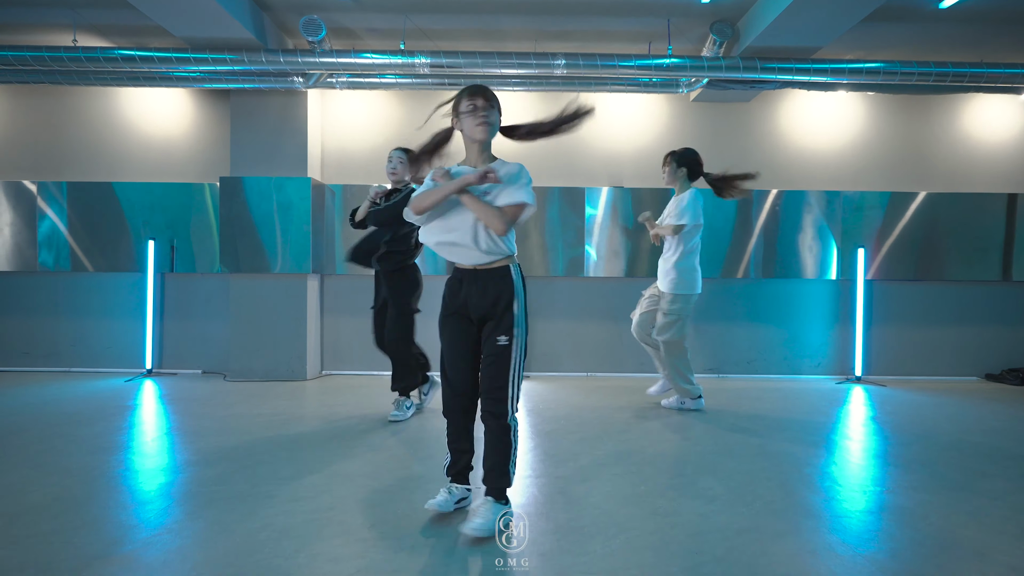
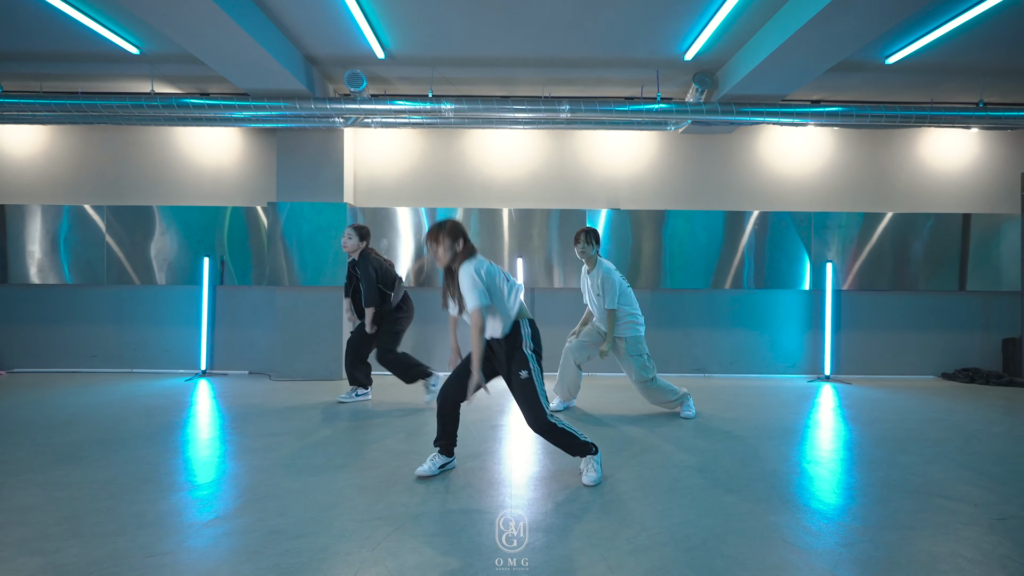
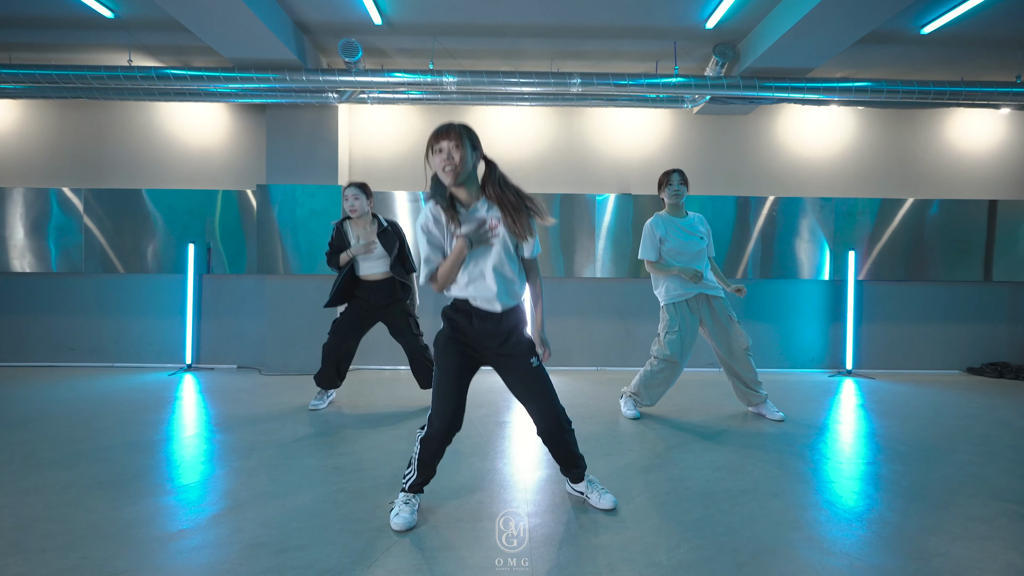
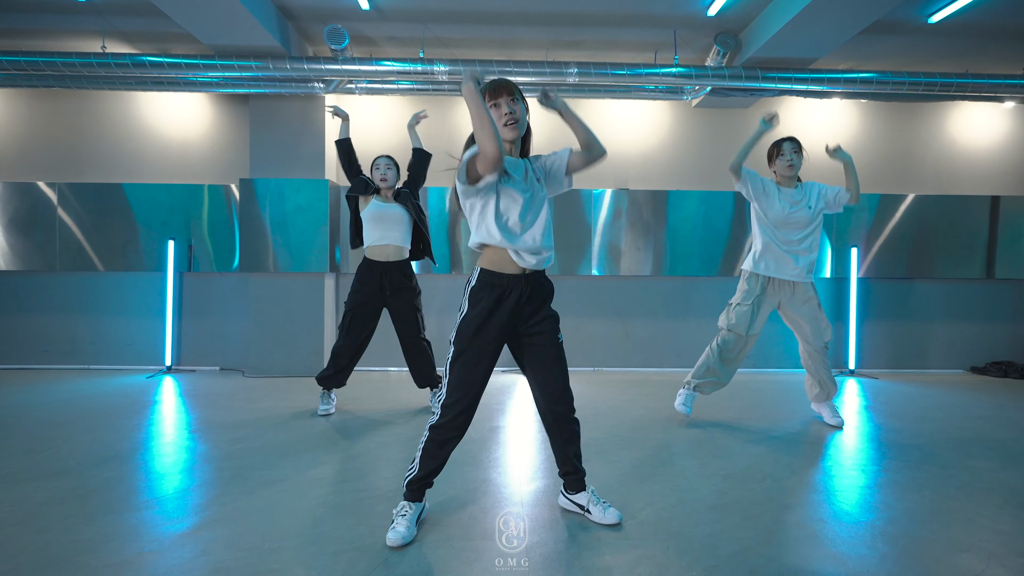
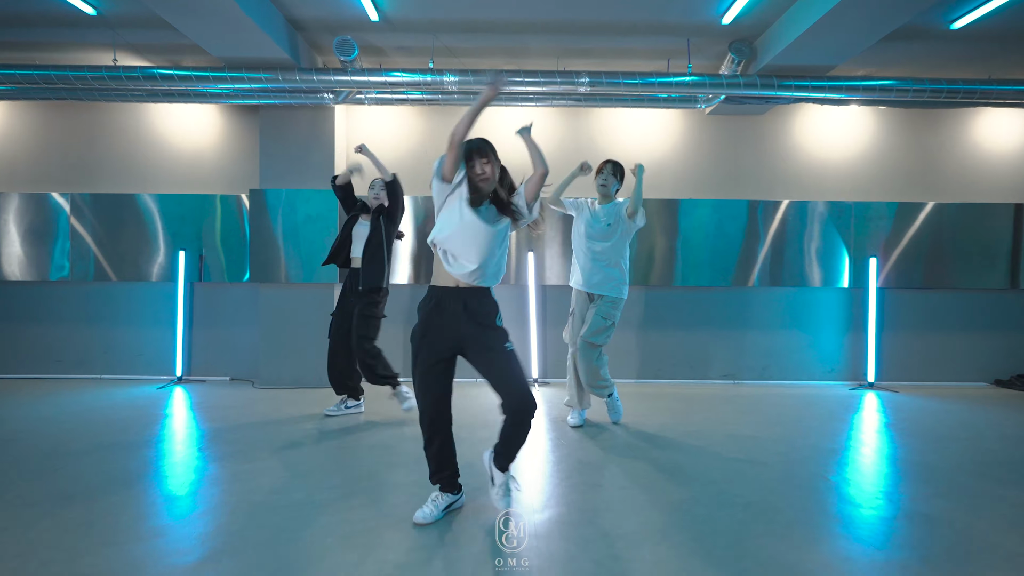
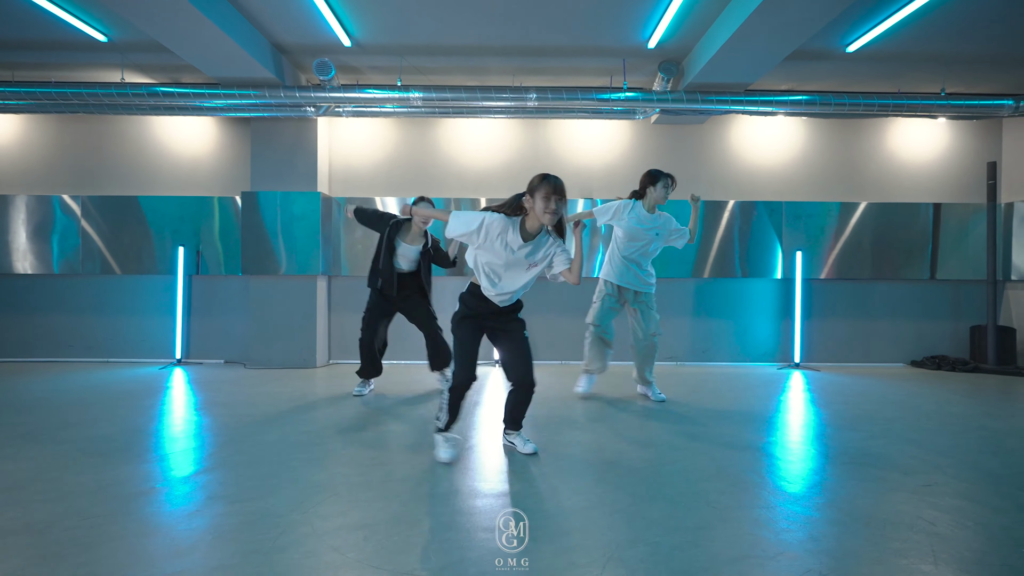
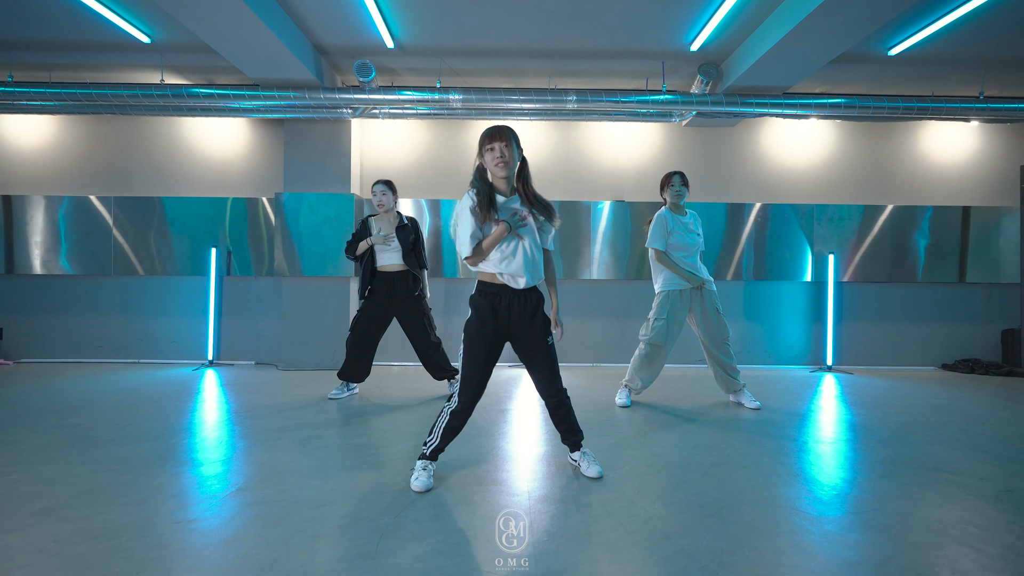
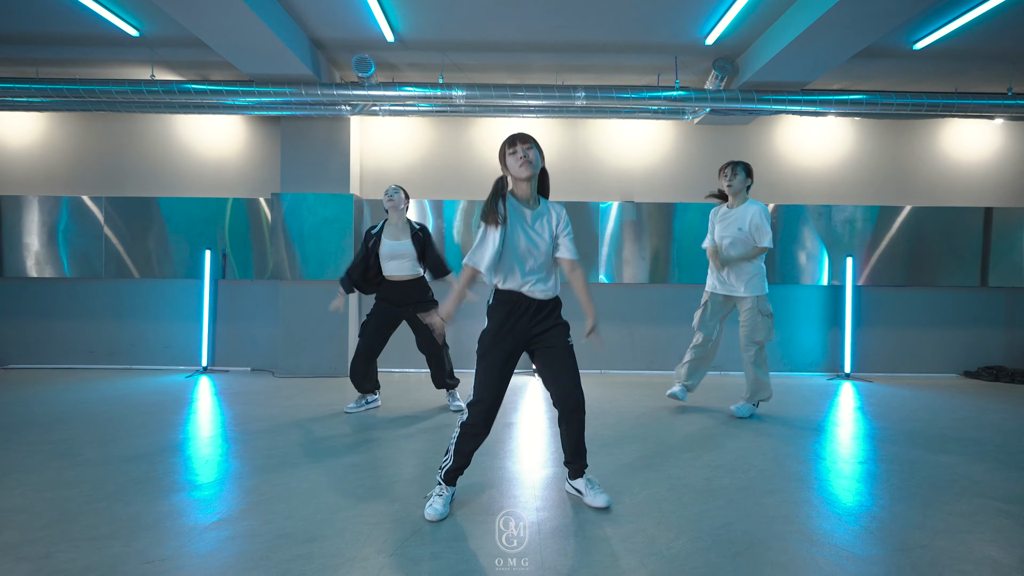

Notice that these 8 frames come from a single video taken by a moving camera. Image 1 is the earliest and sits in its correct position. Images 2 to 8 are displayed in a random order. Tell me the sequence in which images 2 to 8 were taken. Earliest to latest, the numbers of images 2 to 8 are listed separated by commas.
8, 4, 7, 3, 6, 2, 5
